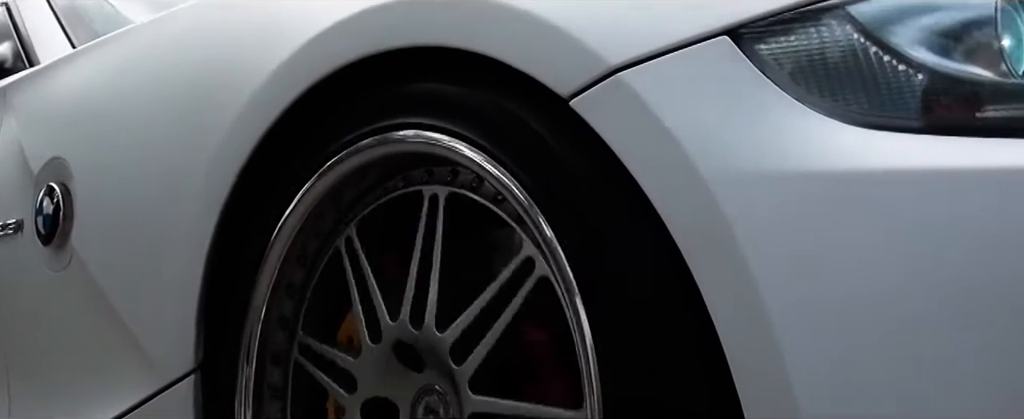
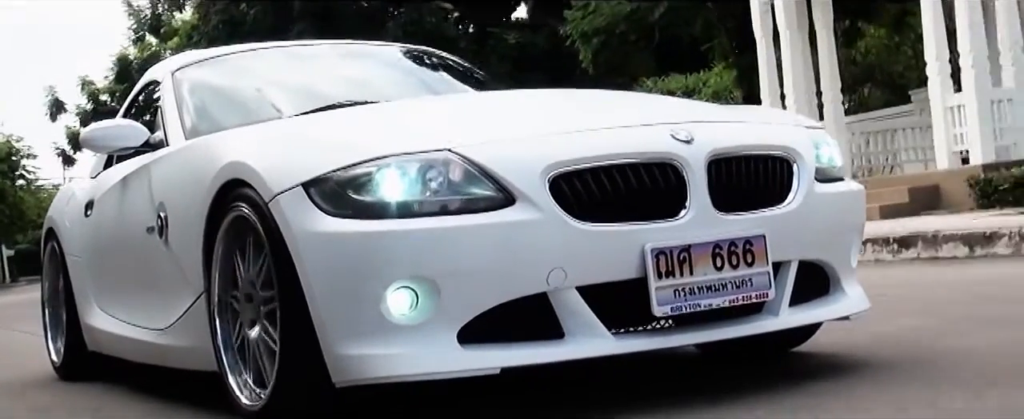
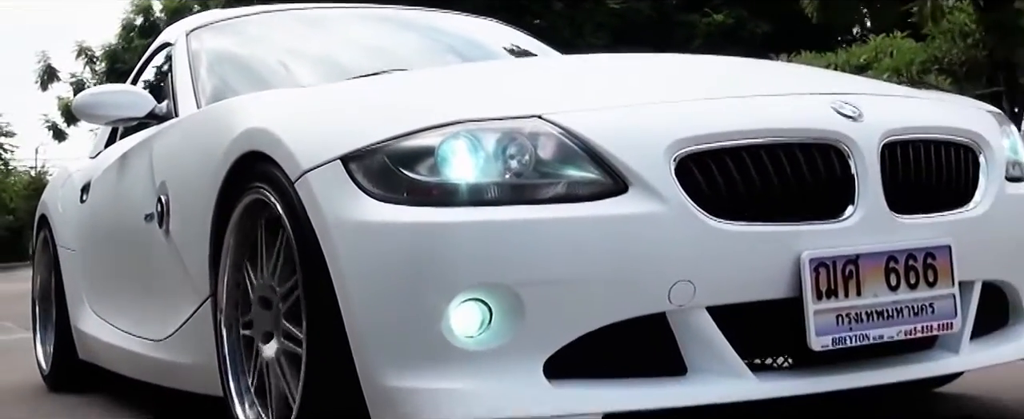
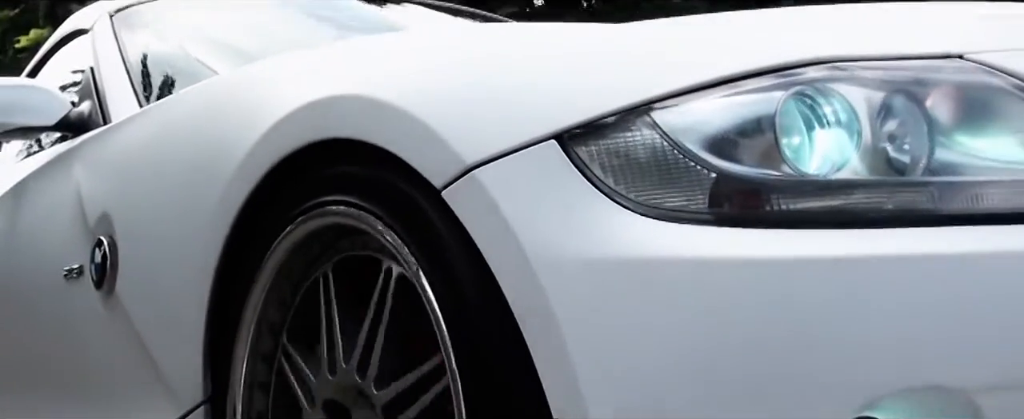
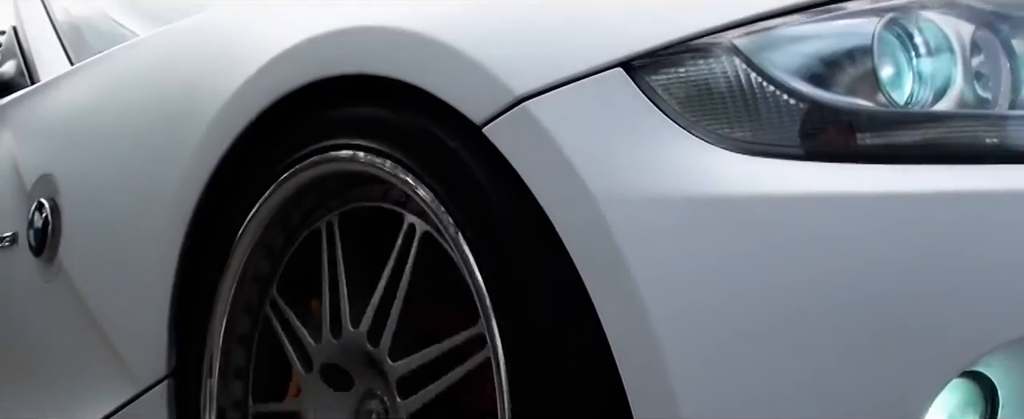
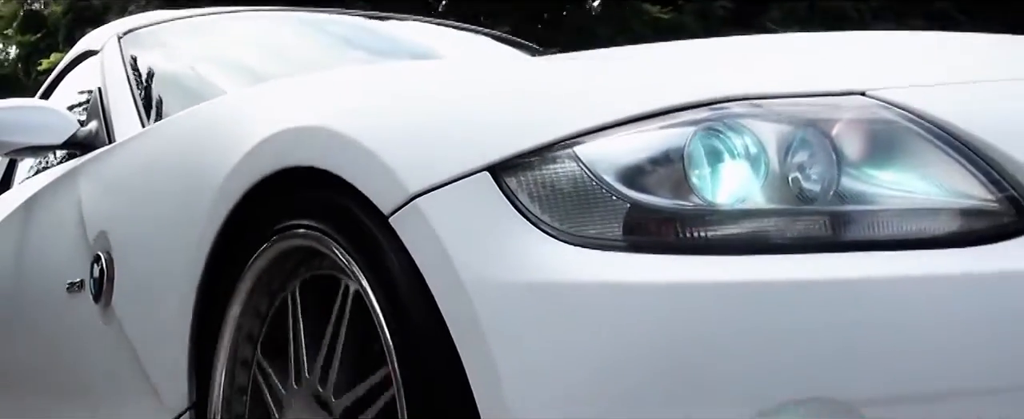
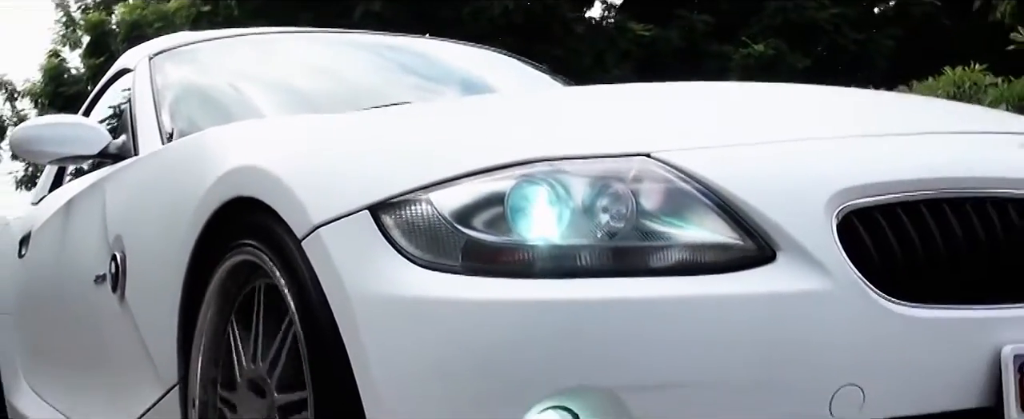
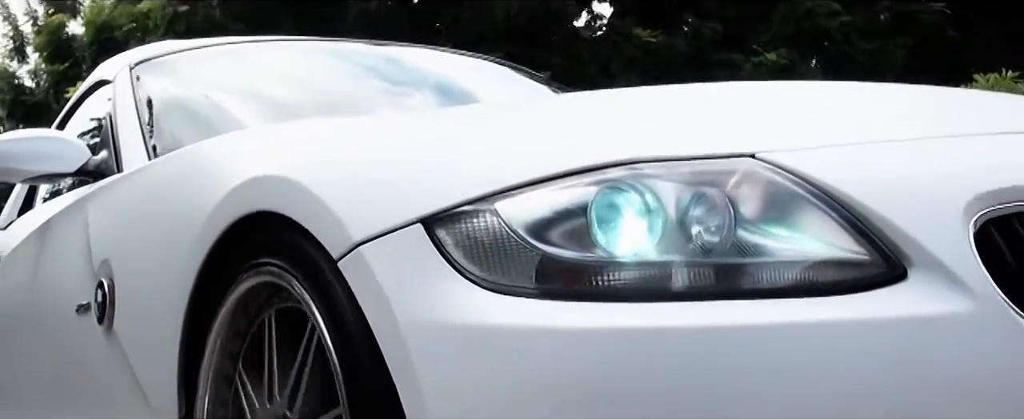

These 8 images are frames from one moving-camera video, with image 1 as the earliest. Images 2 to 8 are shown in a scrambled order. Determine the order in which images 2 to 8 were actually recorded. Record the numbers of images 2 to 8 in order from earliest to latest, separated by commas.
5, 4, 6, 8, 7, 3, 2
